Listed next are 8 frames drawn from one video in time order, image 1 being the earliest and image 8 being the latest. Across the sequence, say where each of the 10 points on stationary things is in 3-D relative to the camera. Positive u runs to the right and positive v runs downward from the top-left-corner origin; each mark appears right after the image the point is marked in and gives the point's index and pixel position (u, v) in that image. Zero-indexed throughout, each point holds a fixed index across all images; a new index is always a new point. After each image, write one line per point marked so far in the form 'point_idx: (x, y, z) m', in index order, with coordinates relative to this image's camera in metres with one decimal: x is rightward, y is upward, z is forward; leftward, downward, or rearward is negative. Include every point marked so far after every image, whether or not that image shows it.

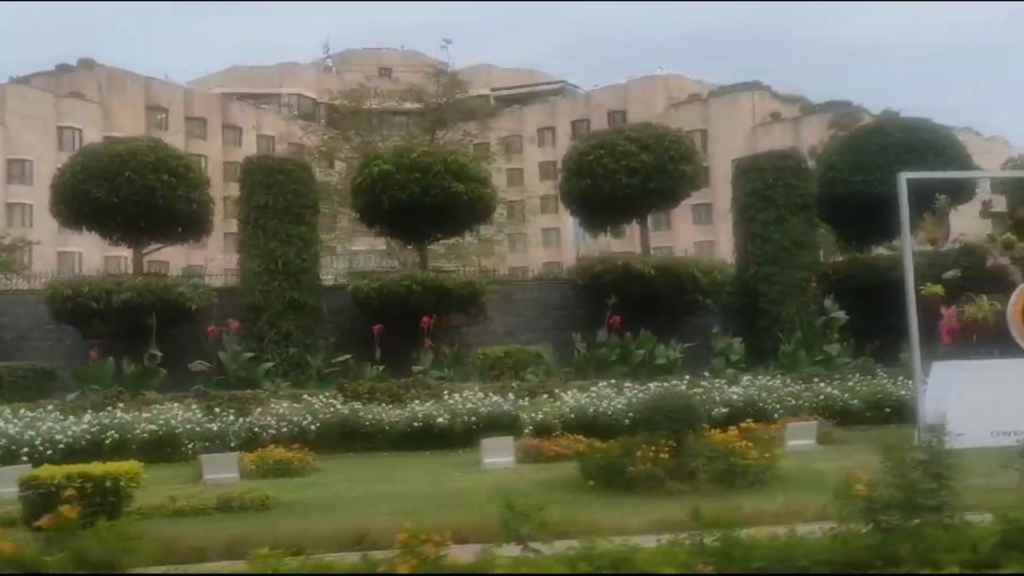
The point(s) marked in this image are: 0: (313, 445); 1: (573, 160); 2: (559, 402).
0: (-2.9, -2.3, +13.6) m
1: (+1.3, +2.7, +19.9) m
2: (+0.7, -1.8, +14.5) m
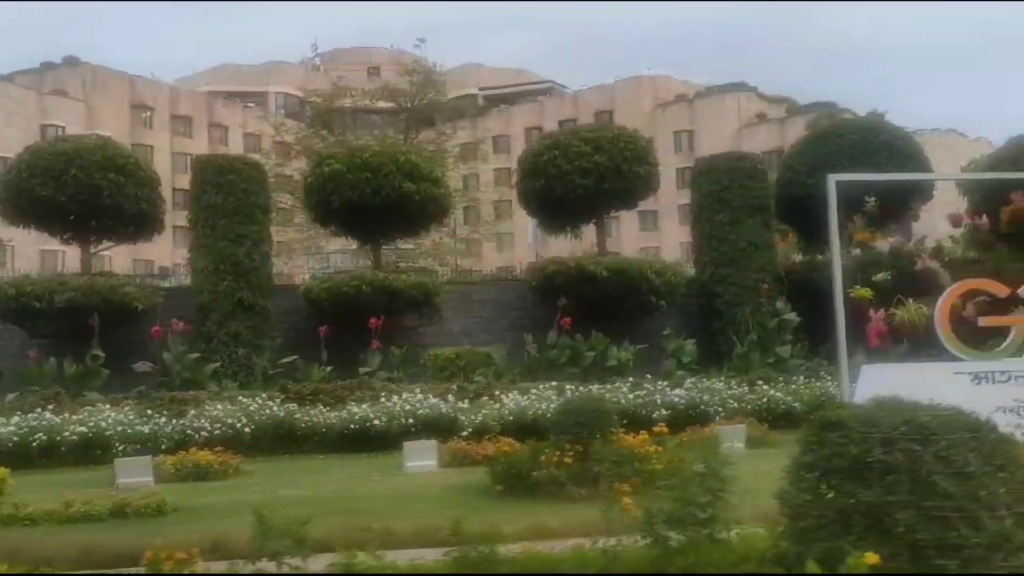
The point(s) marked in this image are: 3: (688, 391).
0: (-3.8, -2.3, +13.5) m
1: (+0.3, +2.7, +19.8) m
2: (-0.2, -1.8, +14.4) m
3: (+2.8, -1.6, +15.0) m
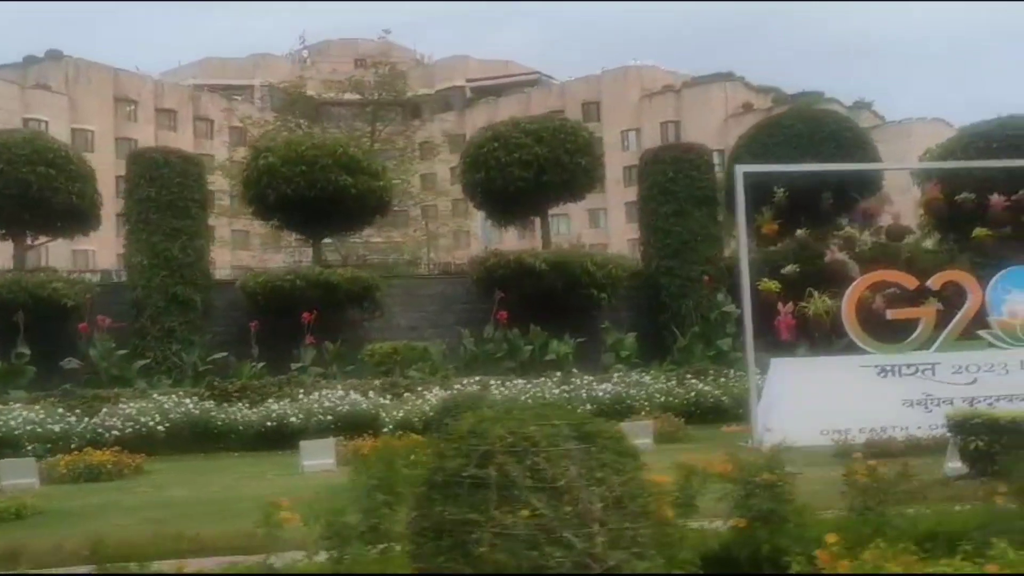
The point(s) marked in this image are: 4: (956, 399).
0: (-5.0, -2.2, +13.3) m
1: (-0.9, +2.8, +19.6) m
2: (-1.4, -1.7, +14.2) m
3: (+1.6, -1.5, +14.8) m
4: (+5.2, -1.3, +10.9) m
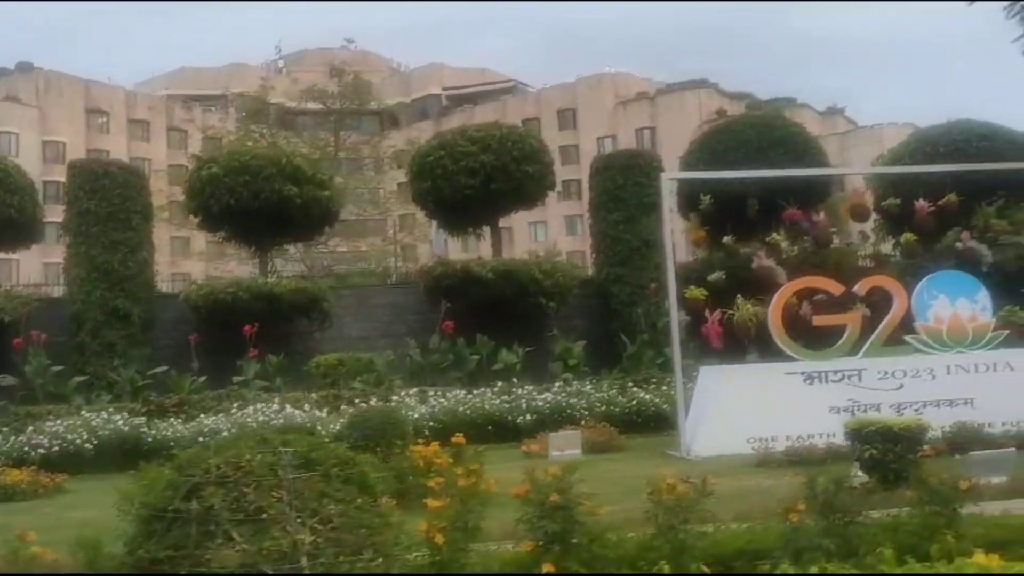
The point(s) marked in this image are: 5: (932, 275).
0: (-5.9, -2.5, +13.1) m
1: (-2.0, +2.6, +19.5) m
2: (-2.3, -1.9, +14.1) m
3: (+0.7, -1.7, +14.7) m
4: (+4.3, -1.4, +10.9) m
5: (+5.1, +0.1, +11.5) m
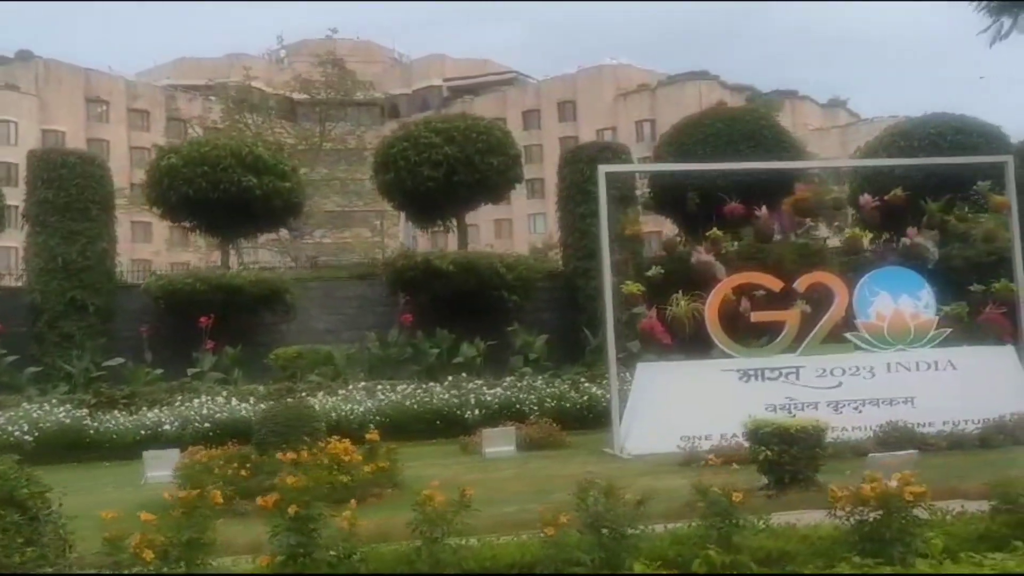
0: (-6.7, -2.3, +13.0) m
1: (-2.7, +2.8, +19.3) m
2: (-3.1, -1.8, +13.9) m
3: (-0.1, -1.6, +14.6) m
4: (+3.5, -1.3, +10.7) m
5: (+4.4, +0.2, +11.3) m
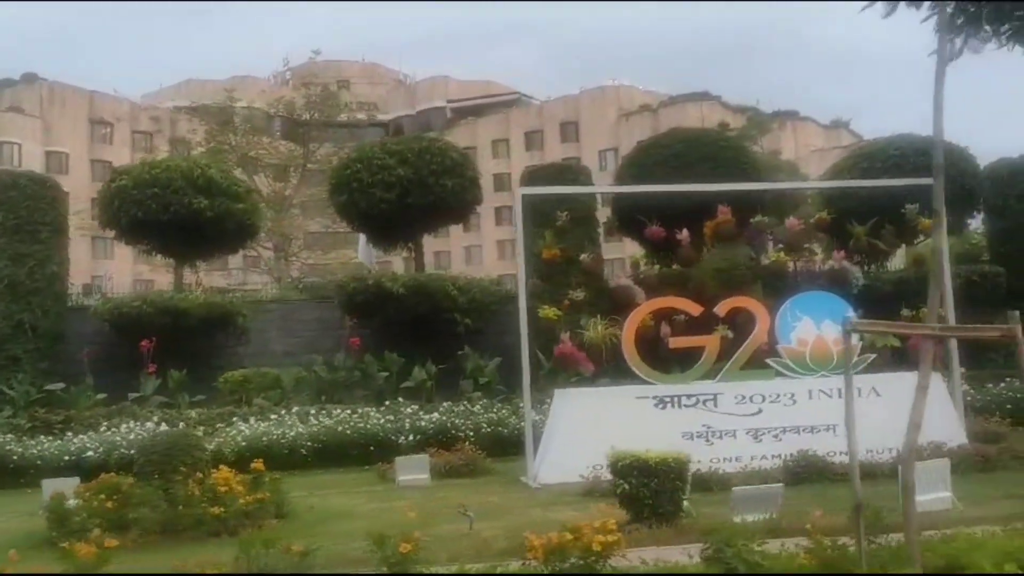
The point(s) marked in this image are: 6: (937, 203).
0: (-7.7, -2.6, +12.8) m
1: (-3.6, +2.3, +19.2) m
2: (-4.1, -2.1, +13.7) m
3: (-1.0, -1.9, +14.3) m
4: (+2.5, -1.6, +10.4) m
5: (+3.4, -0.1, +11.0) m
6: (+5.2, +1.0, +11.5) m
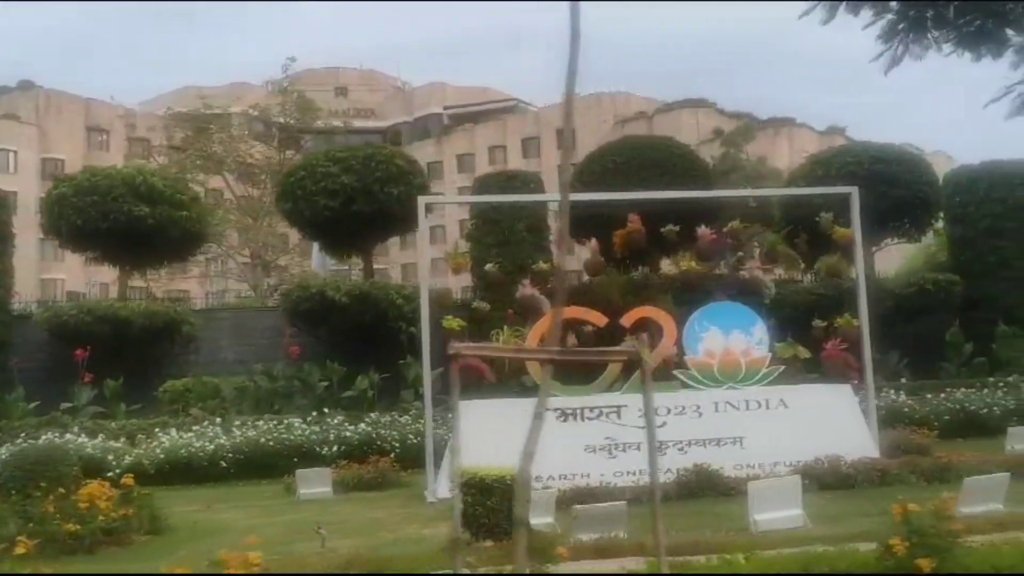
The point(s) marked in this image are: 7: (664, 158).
0: (-8.8, -2.8, +12.7) m
1: (-4.7, +2.2, +19.1) m
2: (-5.2, -2.2, +13.6) m
3: (-2.1, -2.1, +14.2) m
4: (+1.4, -1.7, +10.3) m
5: (+2.3, -0.2, +10.9) m
6: (+4.1, +0.9, +11.3) m
7: (+3.0, +2.8, +19.8) m
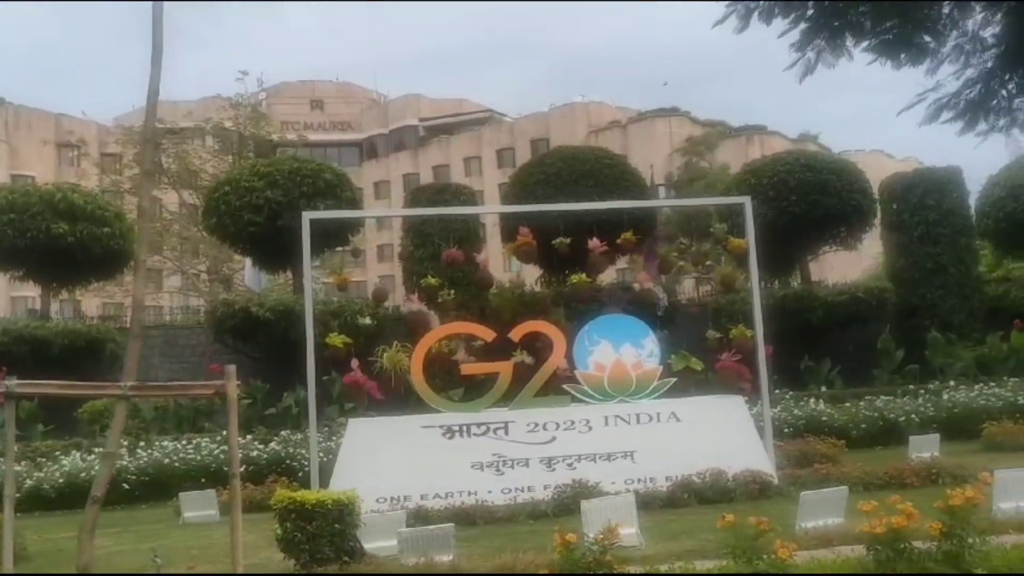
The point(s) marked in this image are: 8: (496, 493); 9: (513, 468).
0: (-10.0, -3.1, +12.3) m
1: (-6.1, +1.8, +18.9) m
2: (-6.4, -2.5, +13.3) m
3: (-3.4, -2.3, +14.0) m
4: (+0.2, -1.9, +10.1) m
5: (+1.0, -0.4, +10.8) m
6: (+2.8, +0.8, +11.3) m
7: (+1.6, +2.5, +19.7) m
8: (-0.2, -2.2, +9.9) m
9: (0.0, -1.9, +10.1) m
